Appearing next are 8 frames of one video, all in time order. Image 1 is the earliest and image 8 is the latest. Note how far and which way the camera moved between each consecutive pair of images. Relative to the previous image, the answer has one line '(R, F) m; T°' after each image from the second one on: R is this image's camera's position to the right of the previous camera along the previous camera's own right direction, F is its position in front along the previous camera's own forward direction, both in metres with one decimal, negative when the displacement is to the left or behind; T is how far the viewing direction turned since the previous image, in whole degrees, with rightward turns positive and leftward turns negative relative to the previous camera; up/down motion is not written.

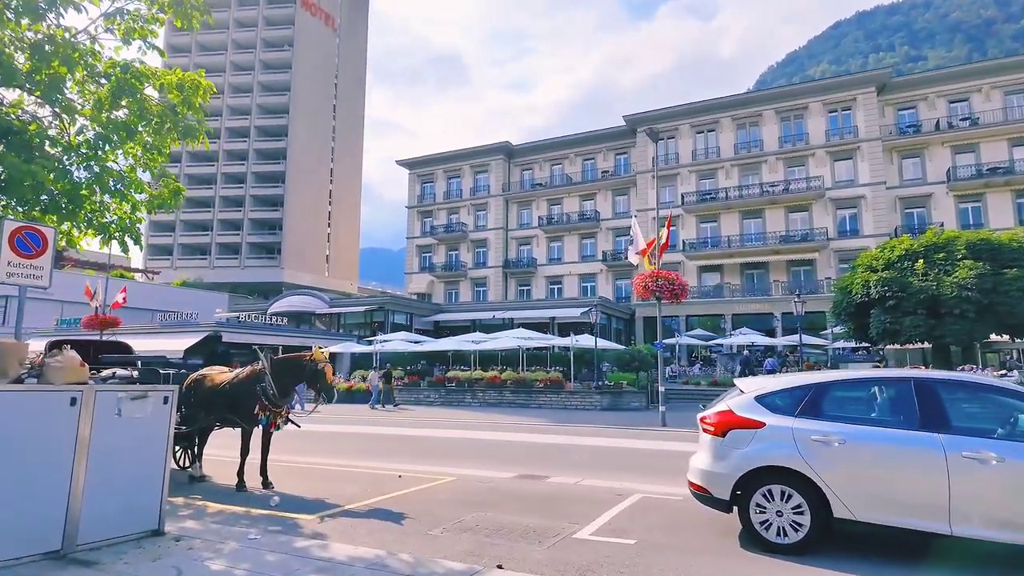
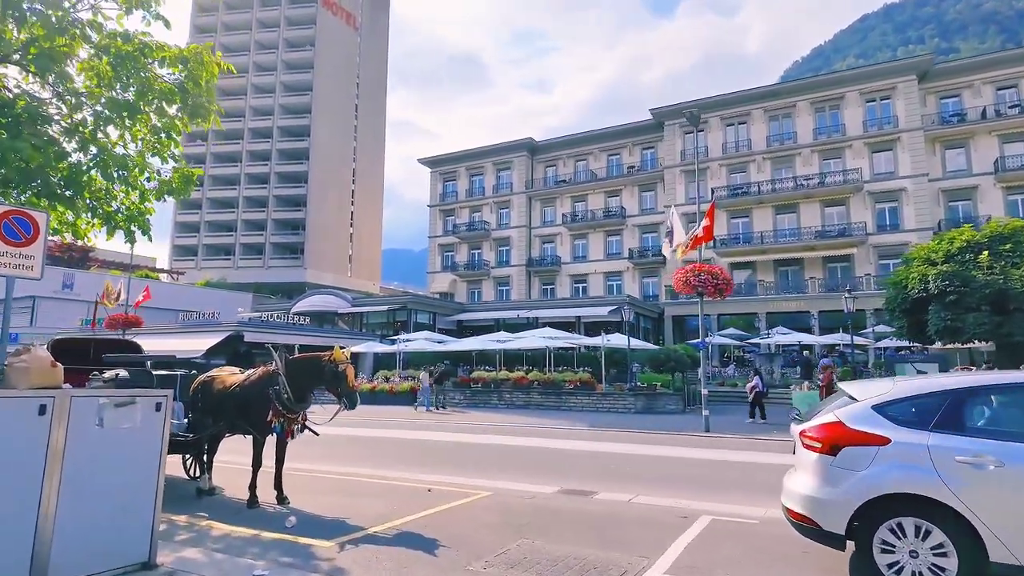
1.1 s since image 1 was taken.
(-0.3, +1.0) m; -2°
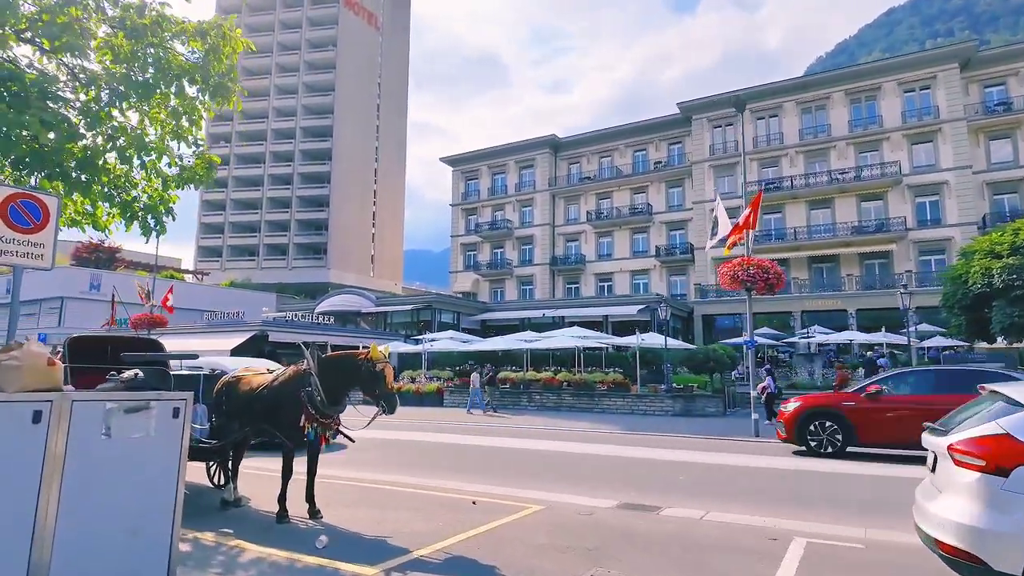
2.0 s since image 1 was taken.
(-0.4, +0.8) m; -2°
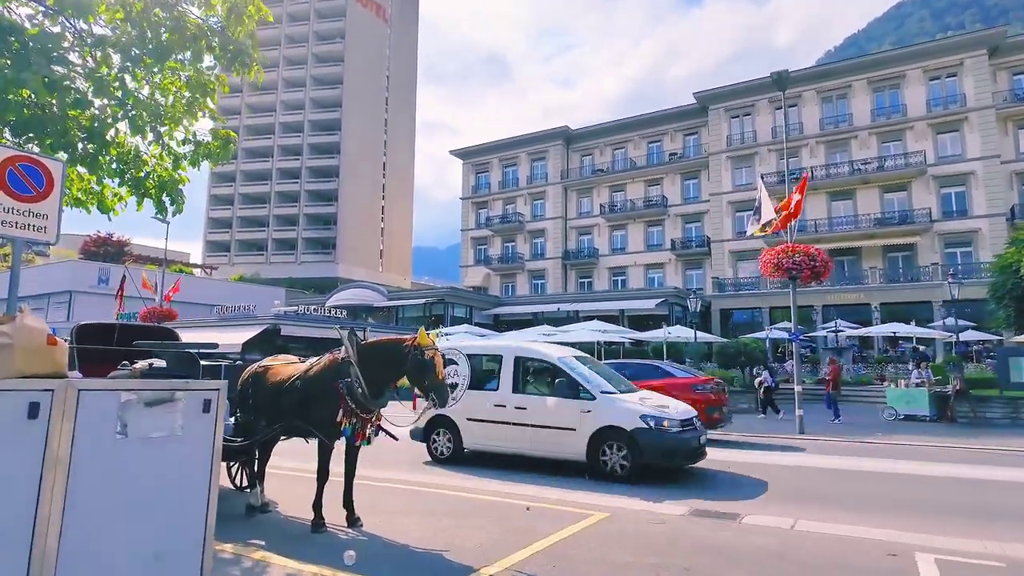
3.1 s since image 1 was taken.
(-0.6, +0.8) m; -1°
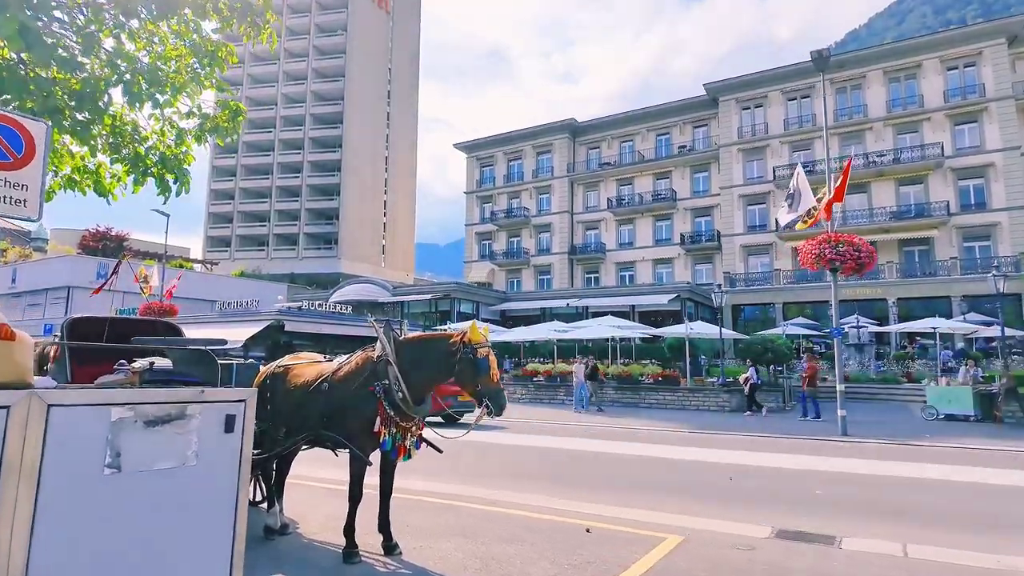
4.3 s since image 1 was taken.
(-0.5, +0.9) m; 0°
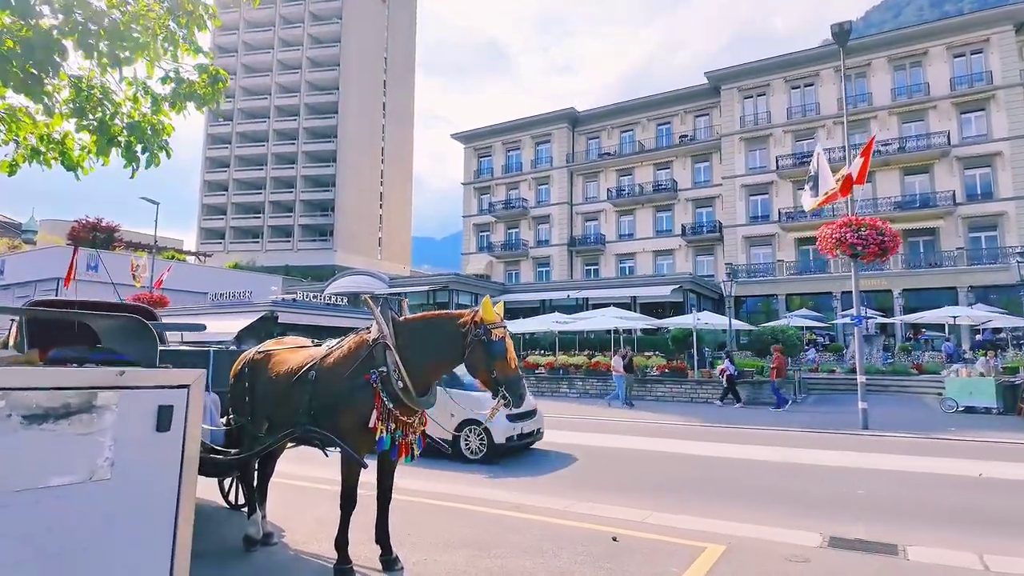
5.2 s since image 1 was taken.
(-0.2, +0.7) m; 0°
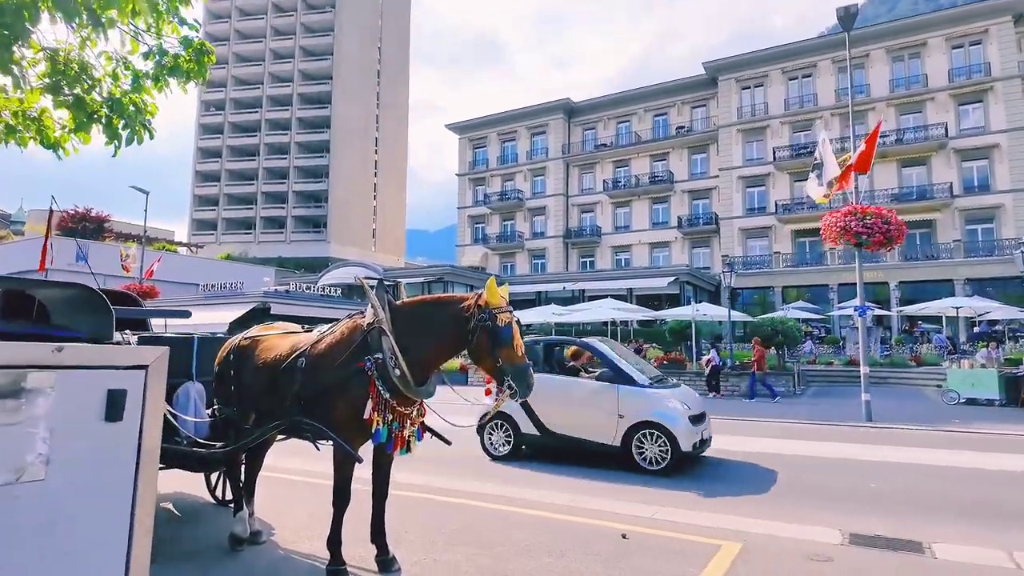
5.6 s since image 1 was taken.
(-0.1, +0.3) m; +1°
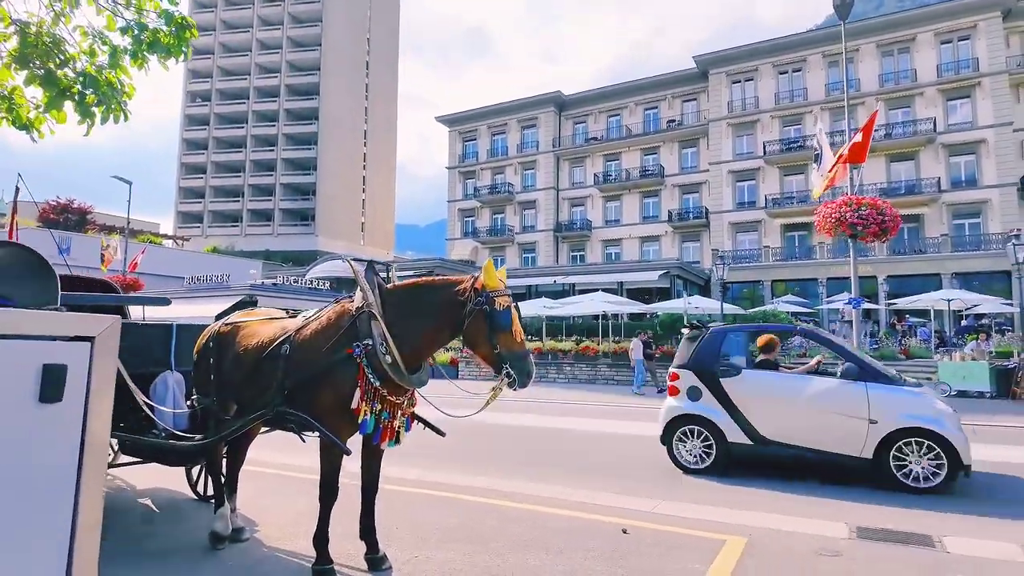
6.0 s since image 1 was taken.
(-0.1, +0.2) m; +1°
